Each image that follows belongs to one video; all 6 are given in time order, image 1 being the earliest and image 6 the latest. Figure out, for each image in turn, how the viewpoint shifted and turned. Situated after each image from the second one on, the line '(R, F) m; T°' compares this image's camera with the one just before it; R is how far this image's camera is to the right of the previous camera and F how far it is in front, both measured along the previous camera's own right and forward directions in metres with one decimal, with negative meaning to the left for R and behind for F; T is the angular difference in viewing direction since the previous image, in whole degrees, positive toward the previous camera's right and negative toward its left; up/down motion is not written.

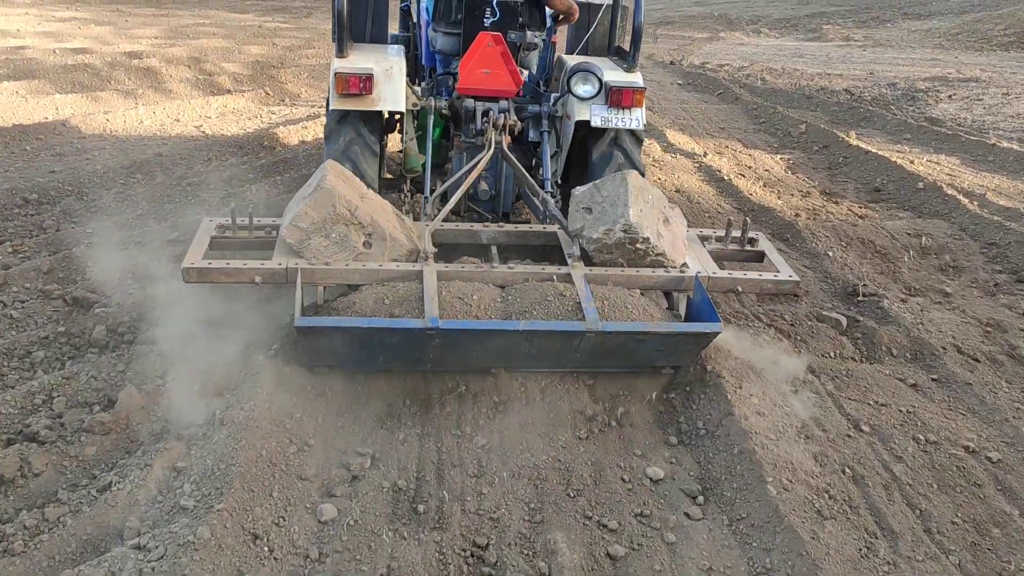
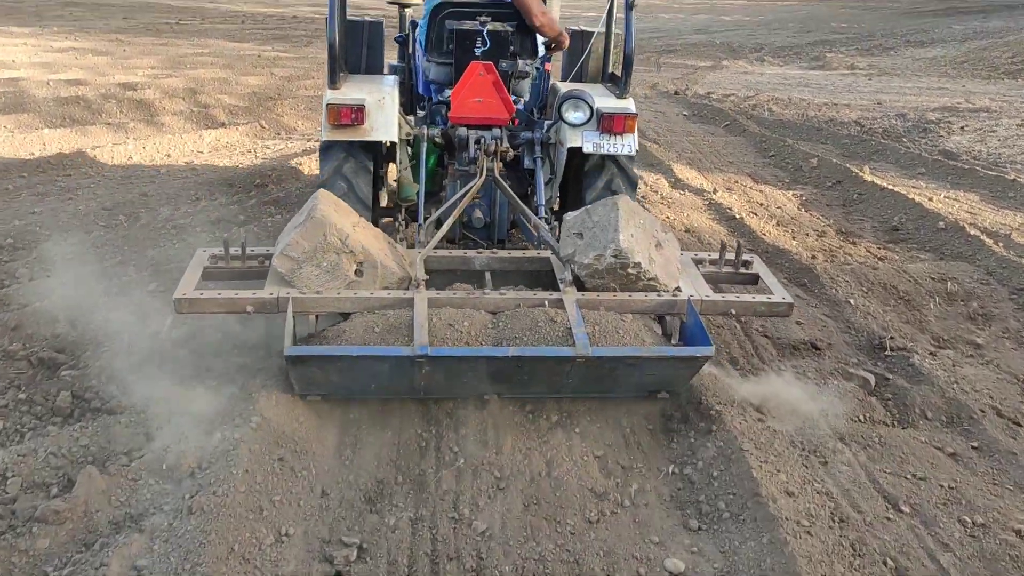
(0.0, +0.3) m; 0°
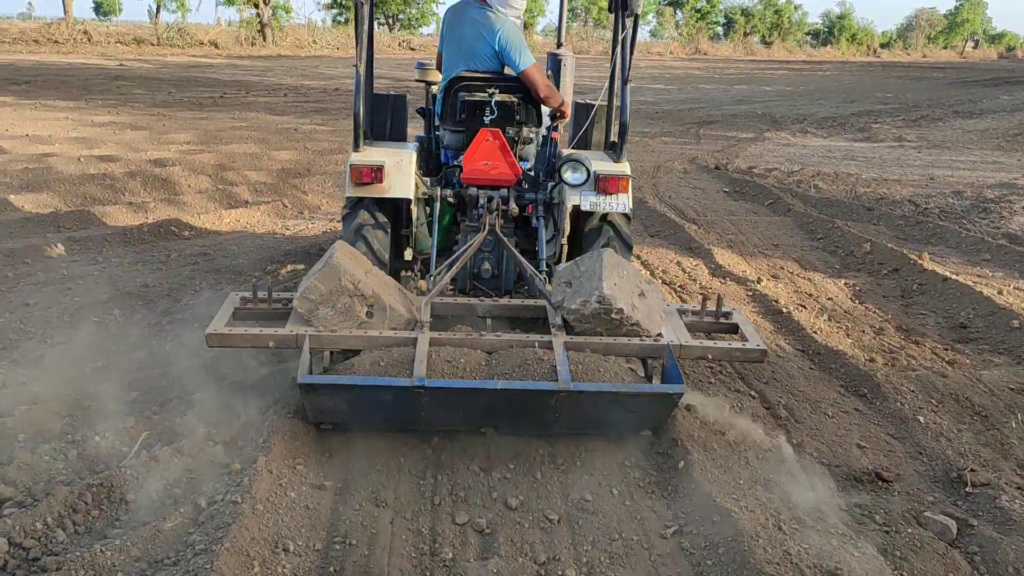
(+0.1, +0.4) m; -3°
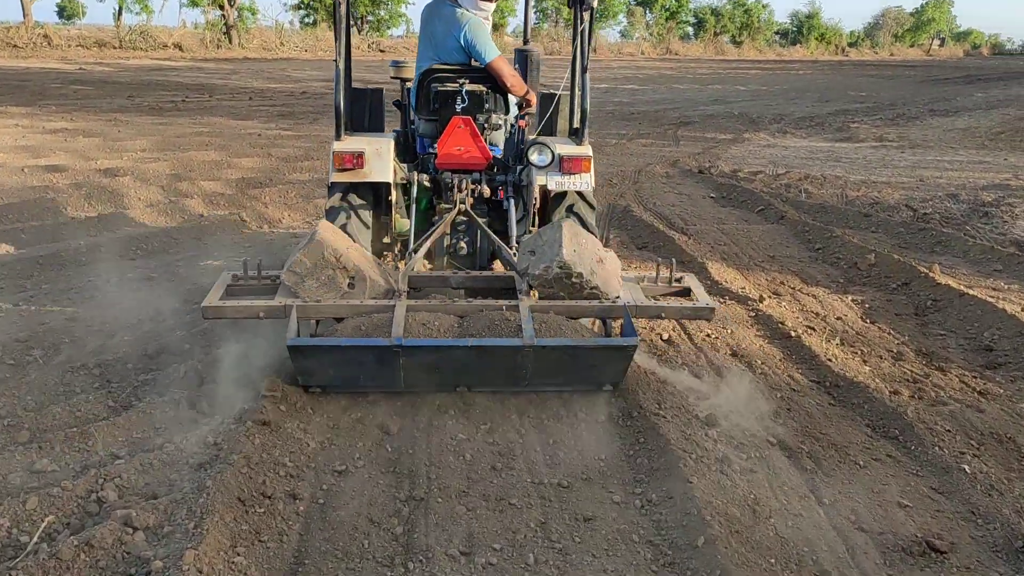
(0.0, +0.5) m; +2°
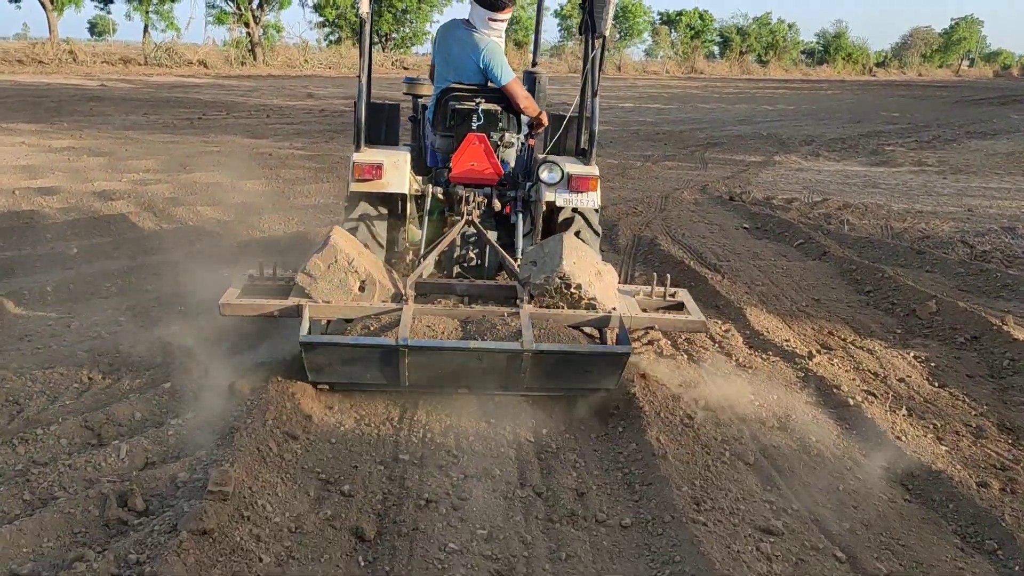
(0.0, +0.6) m; -1°
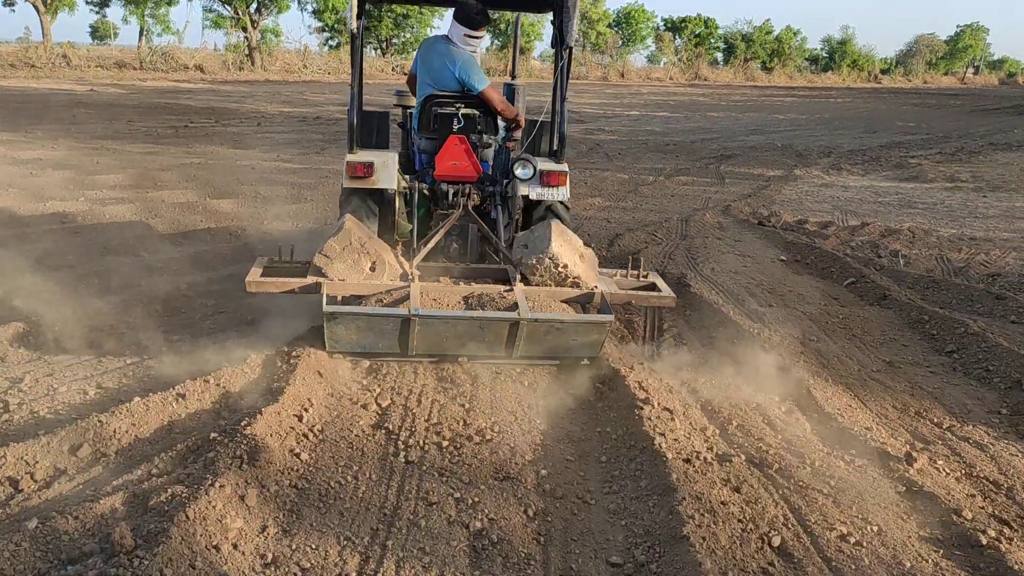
(0.0, +1.1) m; 0°
